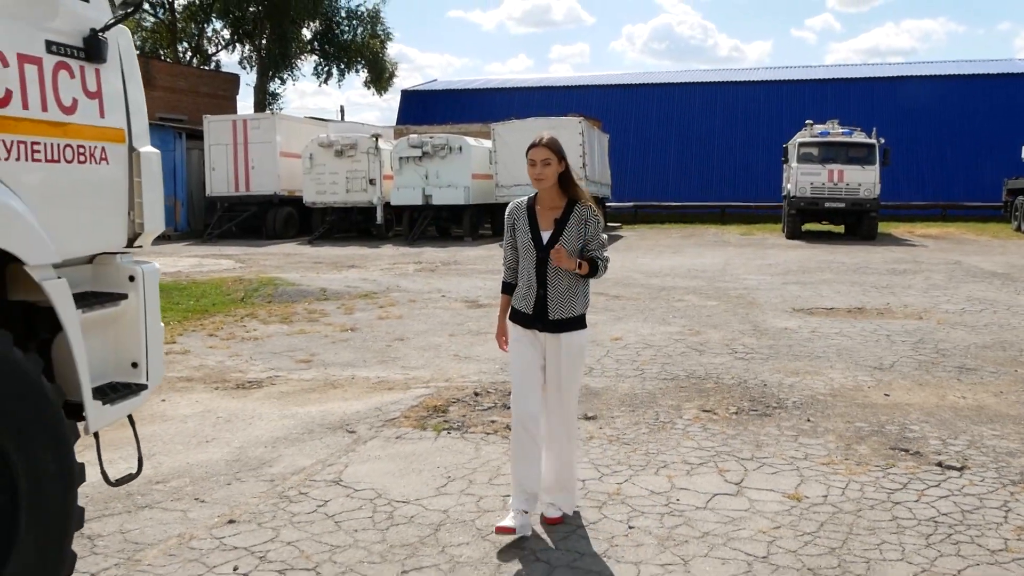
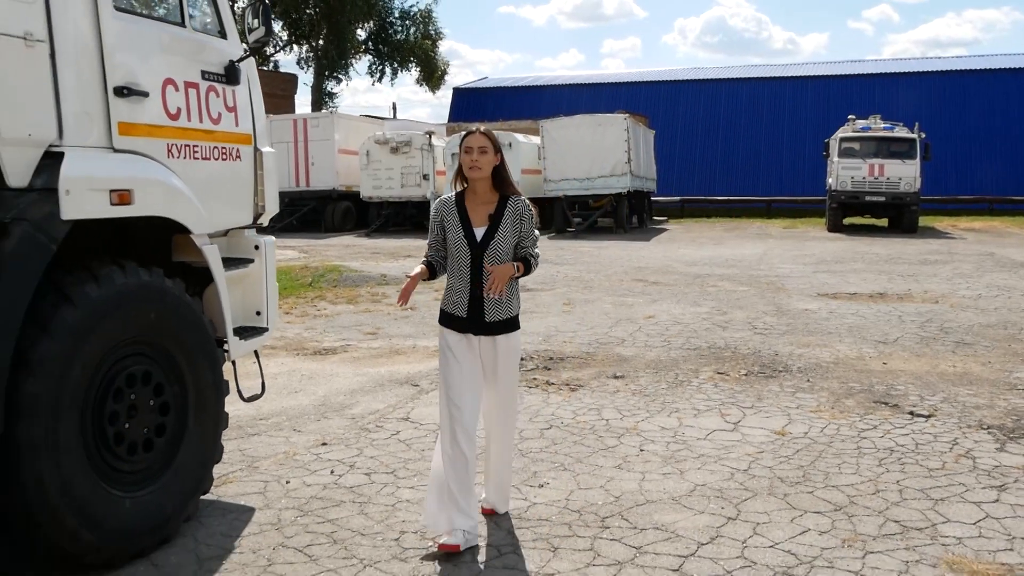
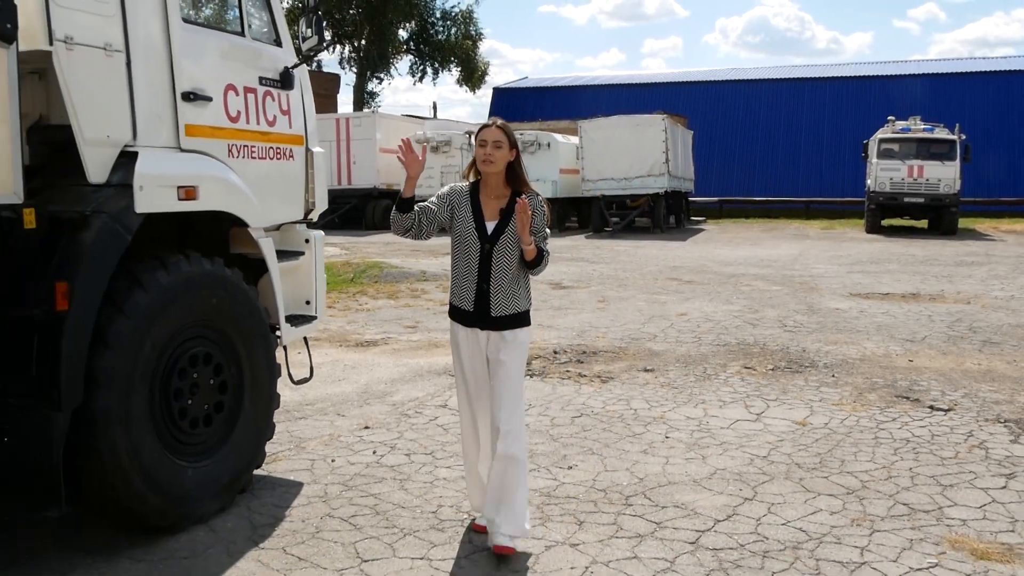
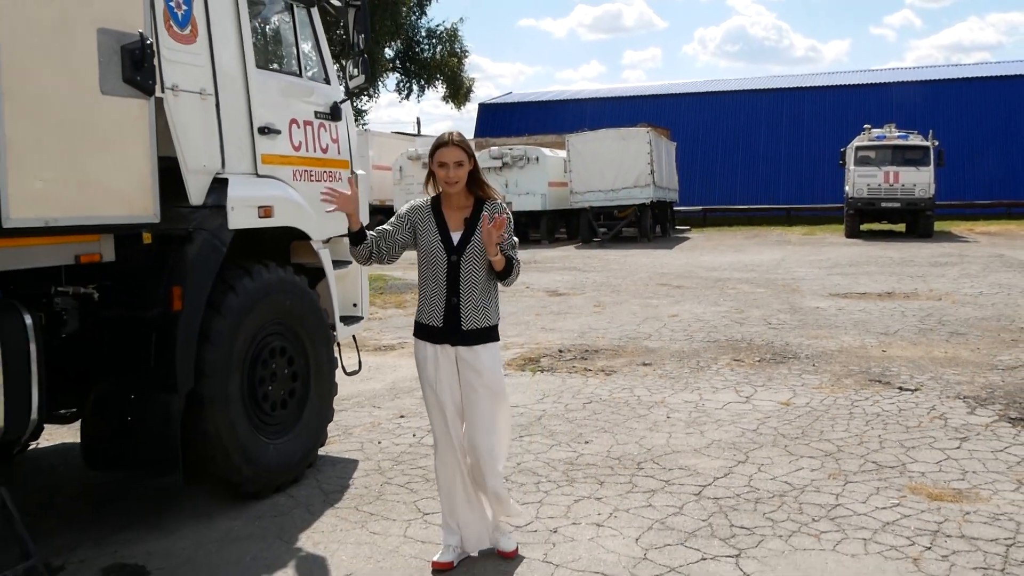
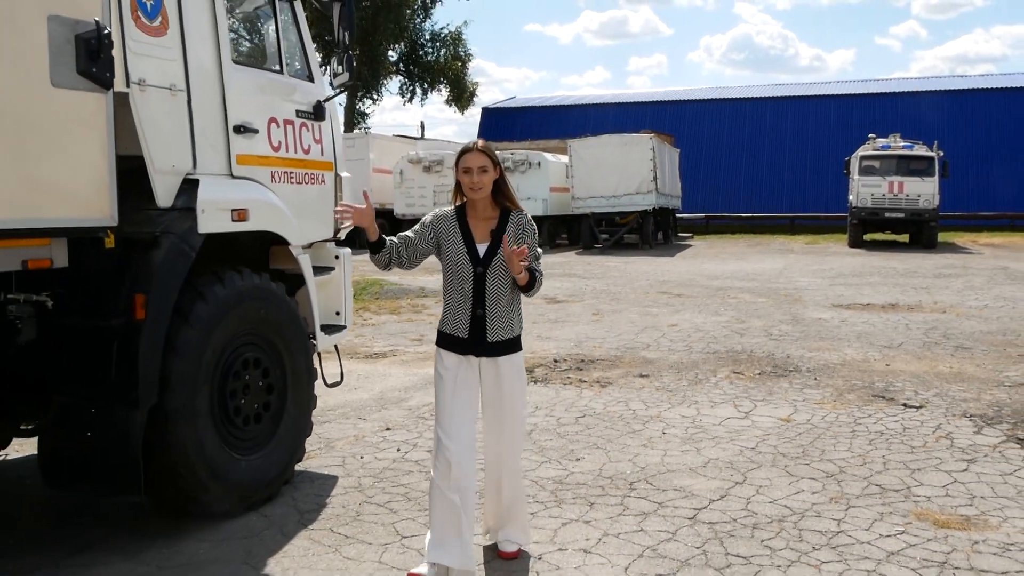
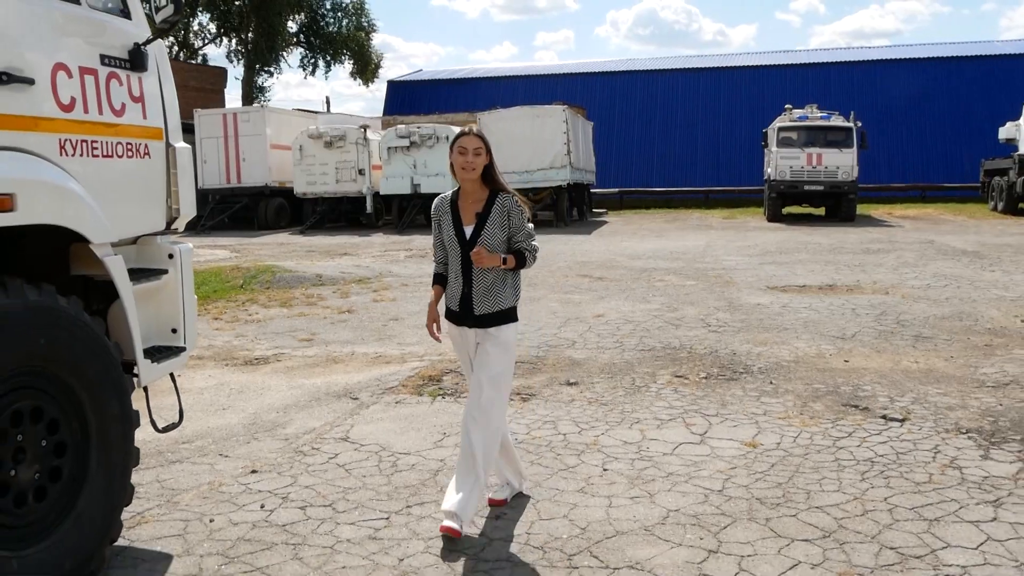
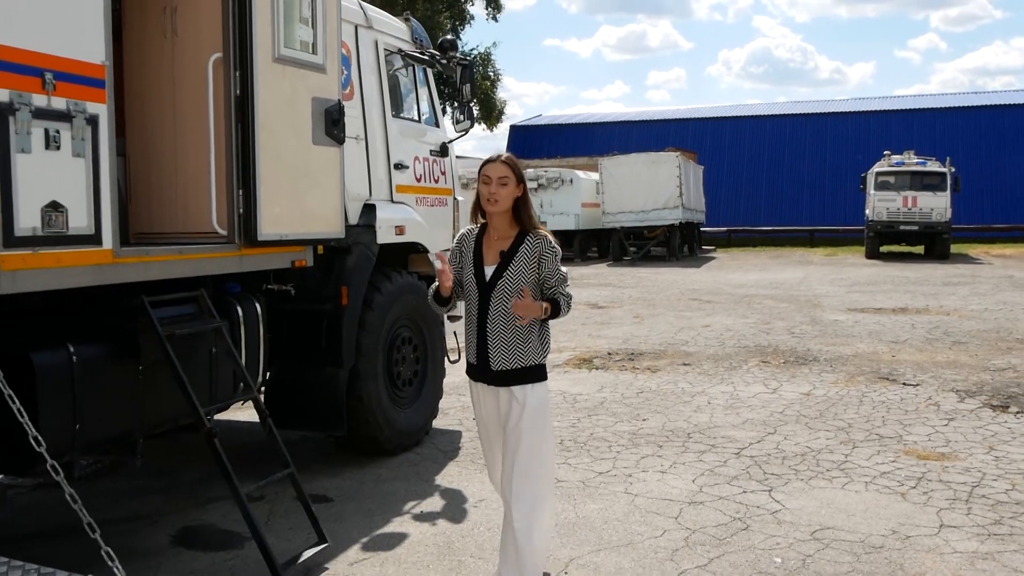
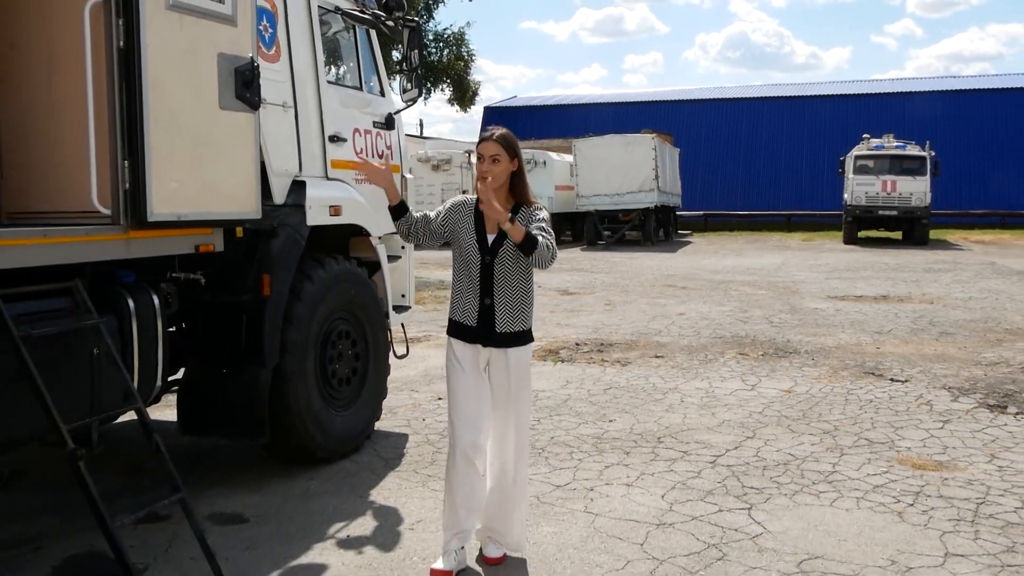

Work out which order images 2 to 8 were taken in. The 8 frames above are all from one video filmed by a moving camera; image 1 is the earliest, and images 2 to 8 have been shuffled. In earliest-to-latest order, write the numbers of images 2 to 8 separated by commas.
6, 2, 3, 5, 4, 8, 7
